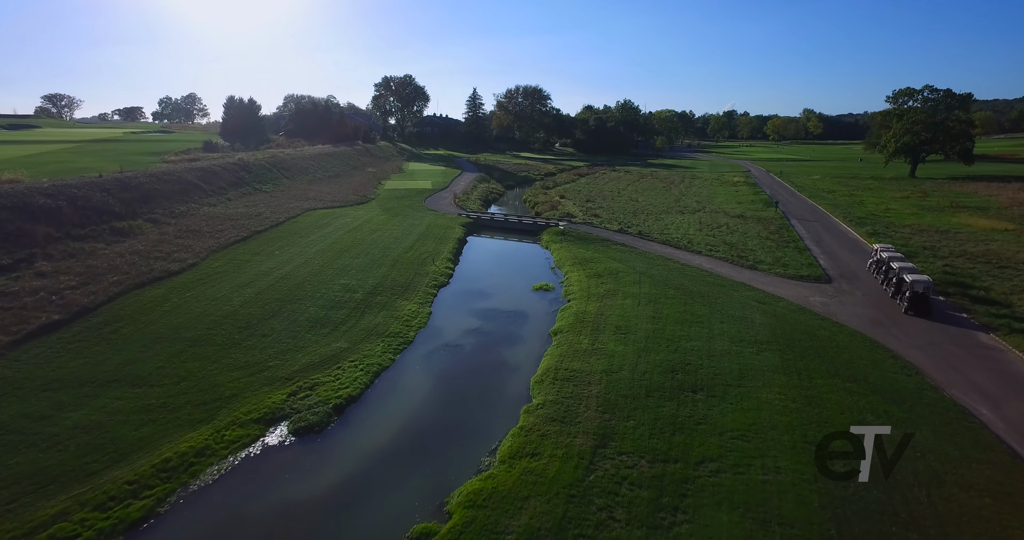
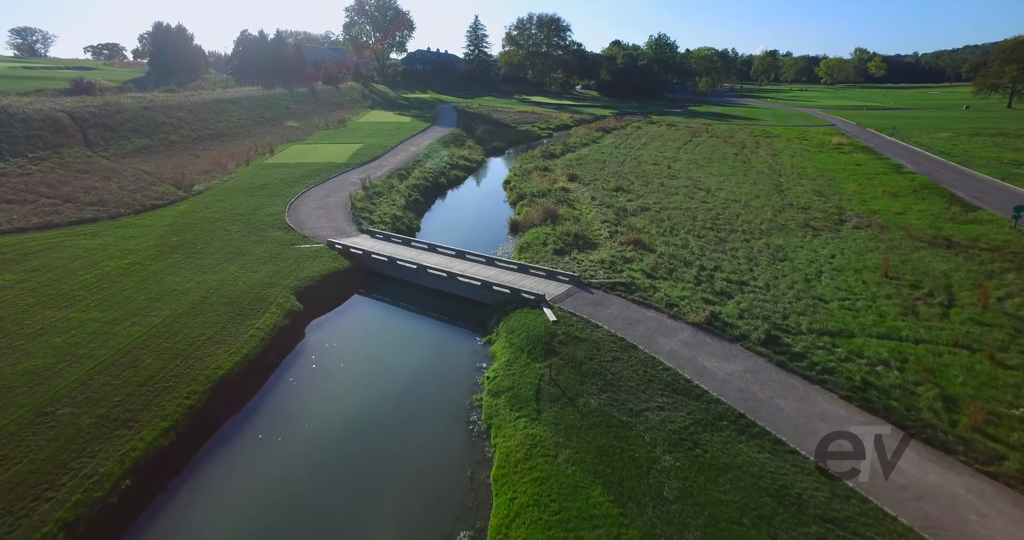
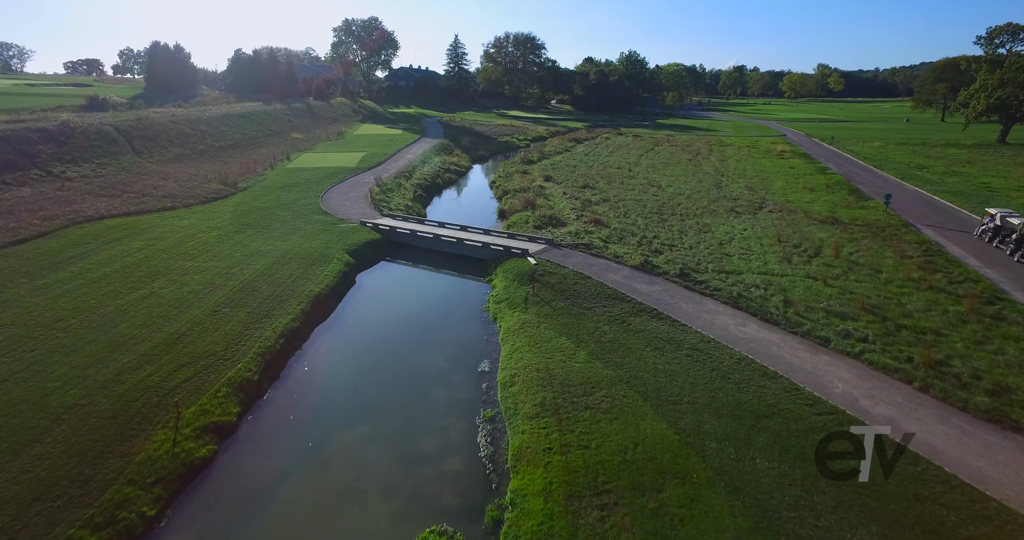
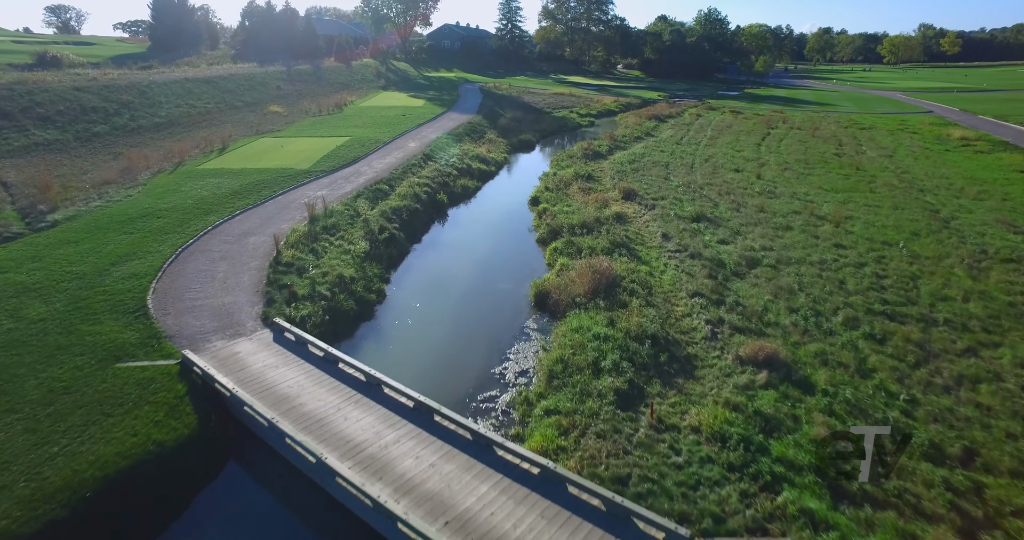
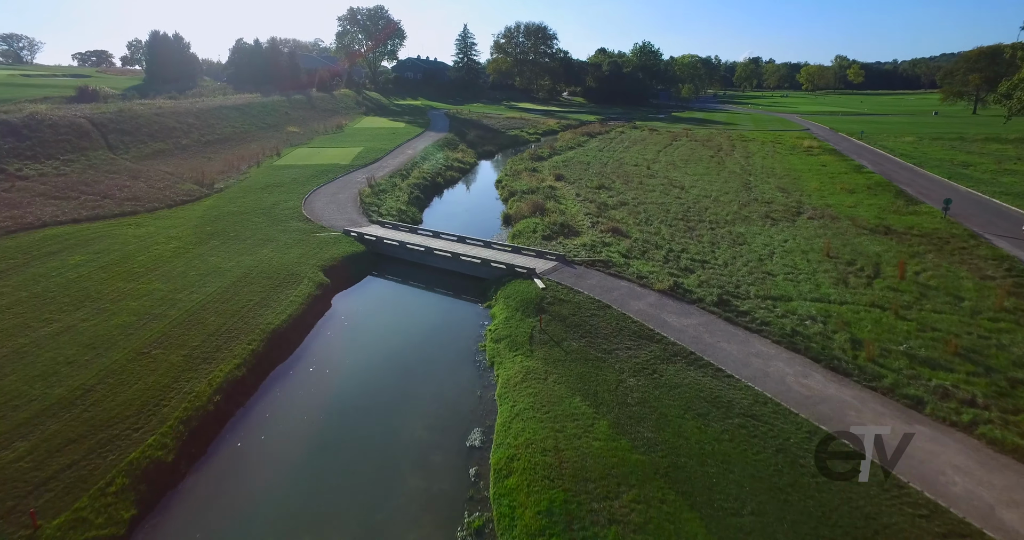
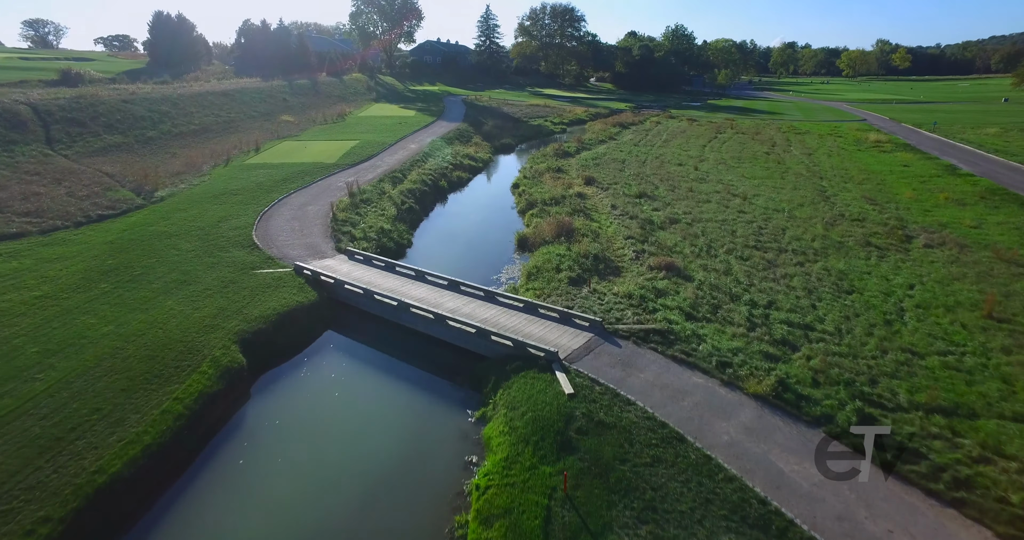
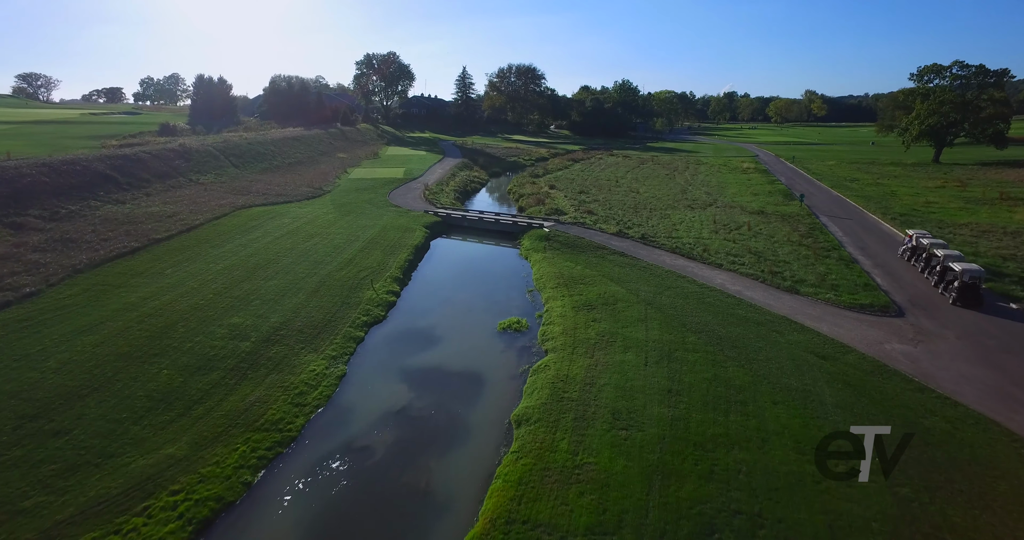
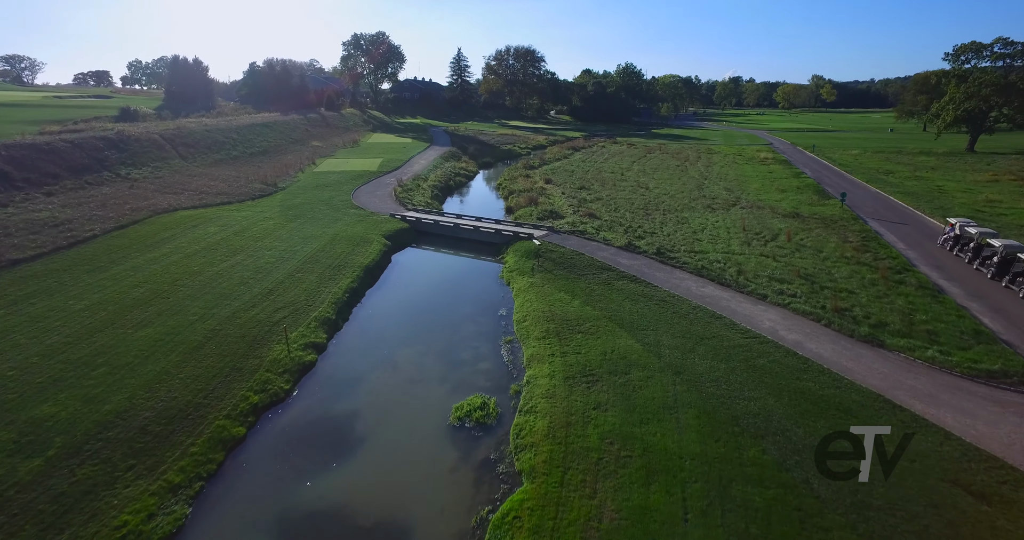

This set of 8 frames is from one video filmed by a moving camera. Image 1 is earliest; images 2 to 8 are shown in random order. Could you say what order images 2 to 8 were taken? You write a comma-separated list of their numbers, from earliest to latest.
7, 8, 3, 5, 2, 6, 4
